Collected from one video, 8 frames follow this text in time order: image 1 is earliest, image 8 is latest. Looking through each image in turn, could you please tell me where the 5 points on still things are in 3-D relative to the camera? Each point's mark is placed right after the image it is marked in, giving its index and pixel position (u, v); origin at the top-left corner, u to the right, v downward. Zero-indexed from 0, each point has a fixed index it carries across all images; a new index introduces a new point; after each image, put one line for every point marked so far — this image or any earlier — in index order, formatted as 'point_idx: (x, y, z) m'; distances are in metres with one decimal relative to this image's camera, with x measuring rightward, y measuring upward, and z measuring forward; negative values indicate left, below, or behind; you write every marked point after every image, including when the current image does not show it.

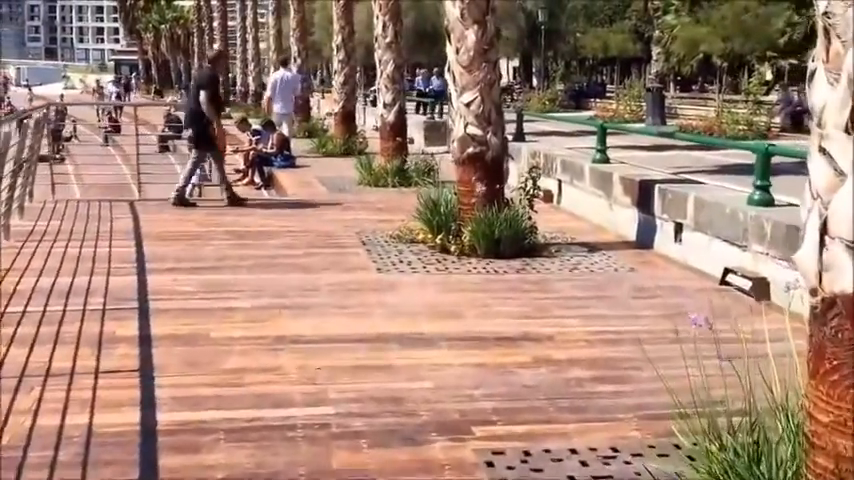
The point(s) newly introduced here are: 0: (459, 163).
0: (+0.3, +0.7, +10.4) m
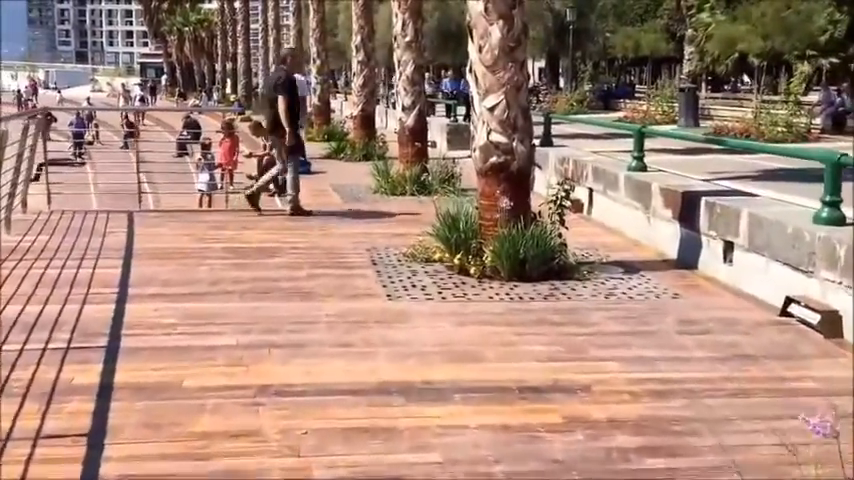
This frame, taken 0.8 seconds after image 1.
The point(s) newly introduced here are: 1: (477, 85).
0: (+0.5, +0.6, +9.3) m
1: (+0.4, +1.4, +9.3) m
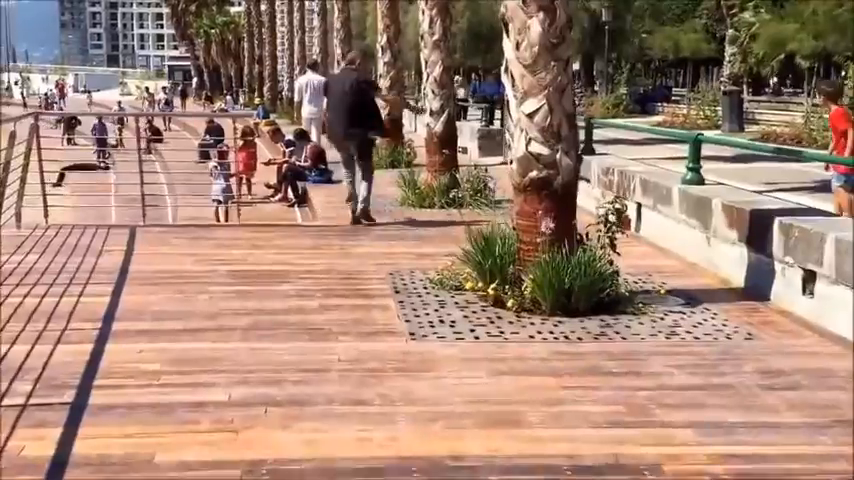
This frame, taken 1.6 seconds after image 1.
0: (+0.7, +0.4, +8.1) m
1: (+0.7, +1.2, +8.1) m
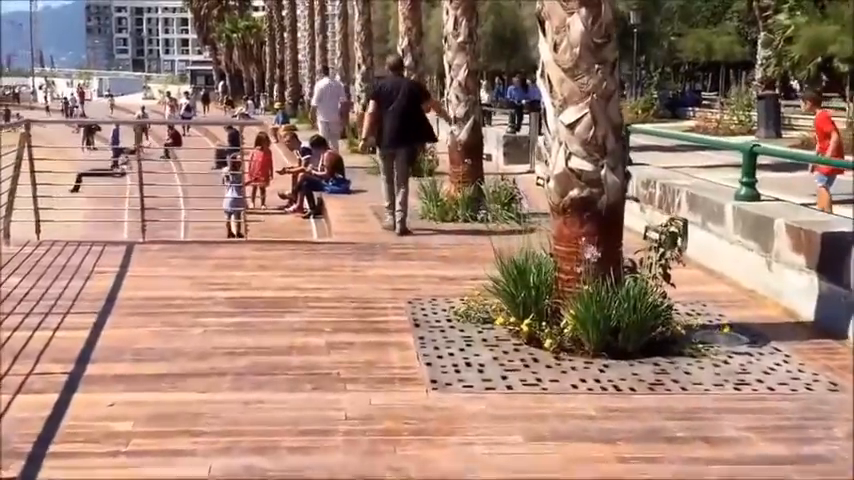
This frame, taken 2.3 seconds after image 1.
0: (+0.9, +0.2, +7.1) m
1: (+0.8, +1.0, +7.1) m
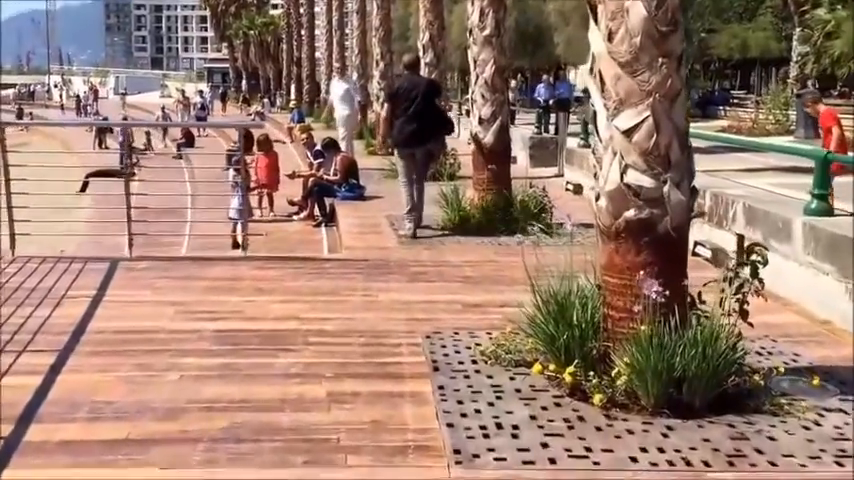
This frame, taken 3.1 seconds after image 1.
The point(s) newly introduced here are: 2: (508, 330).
0: (+1.0, 0.0, +5.8) m
1: (+1.0, +0.8, +5.8) m
2: (+0.5, -0.6, +6.9) m
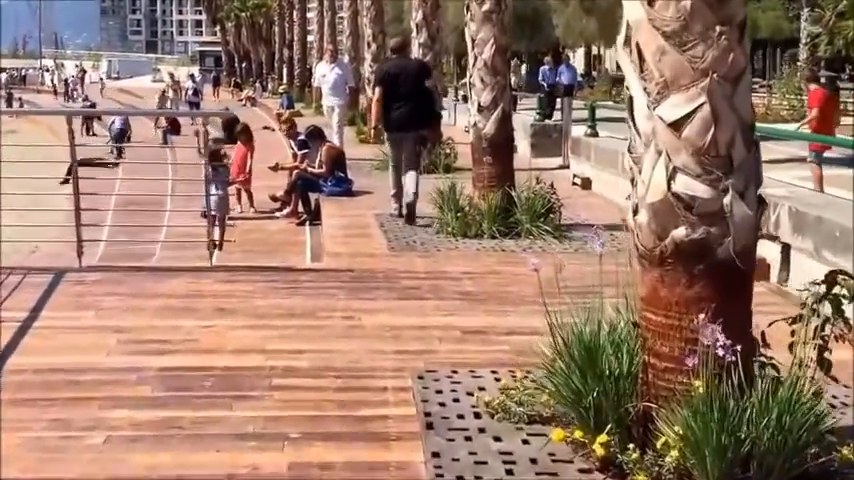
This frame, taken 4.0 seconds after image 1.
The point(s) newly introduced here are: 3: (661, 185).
0: (+0.9, -0.1, +4.5) m
1: (+0.9, +0.7, +4.5) m
2: (+0.5, -0.7, +5.6) m
3: (+1.0, +0.2, +4.5) m
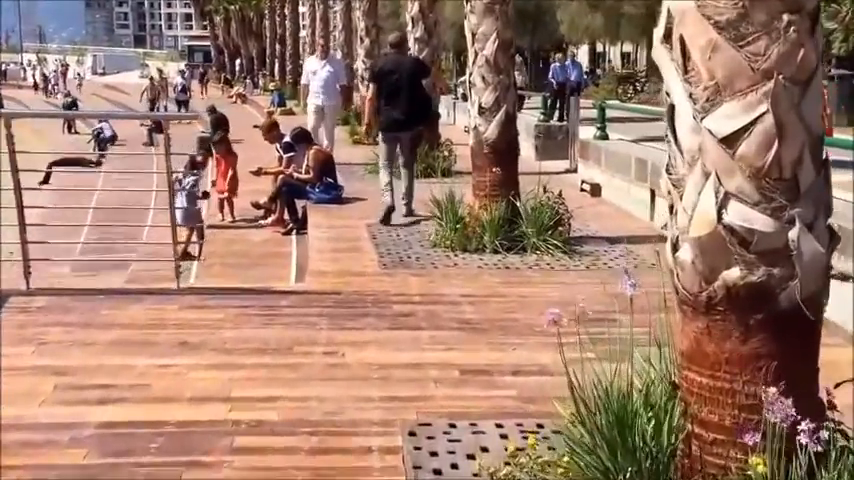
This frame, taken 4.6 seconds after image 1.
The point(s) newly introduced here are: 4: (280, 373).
0: (+0.9, -0.2, +3.6) m
1: (+0.9, +0.5, +3.6) m
2: (+0.4, -0.8, +4.7) m
3: (+0.9, +0.1, +3.5) m
4: (-0.8, -0.7, +5.7) m
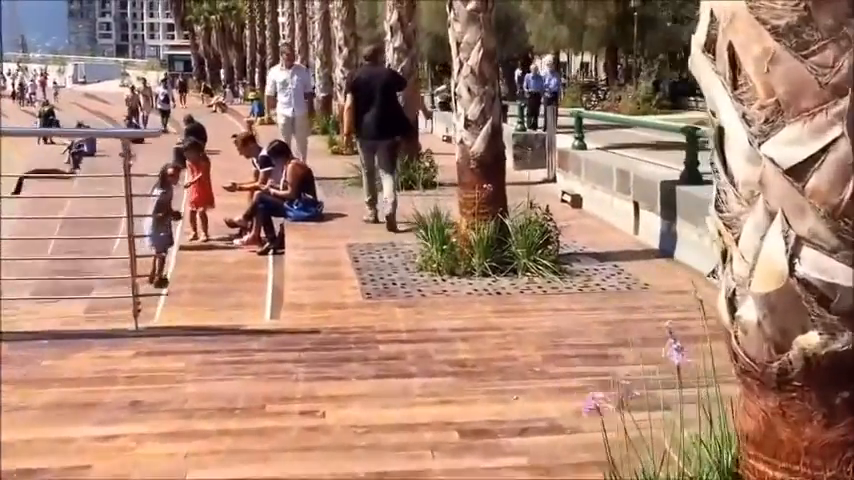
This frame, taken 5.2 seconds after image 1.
0: (+0.9, -0.4, +2.8) m
1: (+0.8, +0.4, +2.7) m
2: (+0.4, -1.0, +3.8) m
3: (+0.9, -0.1, +2.7) m
4: (-0.8, -0.9, +4.9) m
